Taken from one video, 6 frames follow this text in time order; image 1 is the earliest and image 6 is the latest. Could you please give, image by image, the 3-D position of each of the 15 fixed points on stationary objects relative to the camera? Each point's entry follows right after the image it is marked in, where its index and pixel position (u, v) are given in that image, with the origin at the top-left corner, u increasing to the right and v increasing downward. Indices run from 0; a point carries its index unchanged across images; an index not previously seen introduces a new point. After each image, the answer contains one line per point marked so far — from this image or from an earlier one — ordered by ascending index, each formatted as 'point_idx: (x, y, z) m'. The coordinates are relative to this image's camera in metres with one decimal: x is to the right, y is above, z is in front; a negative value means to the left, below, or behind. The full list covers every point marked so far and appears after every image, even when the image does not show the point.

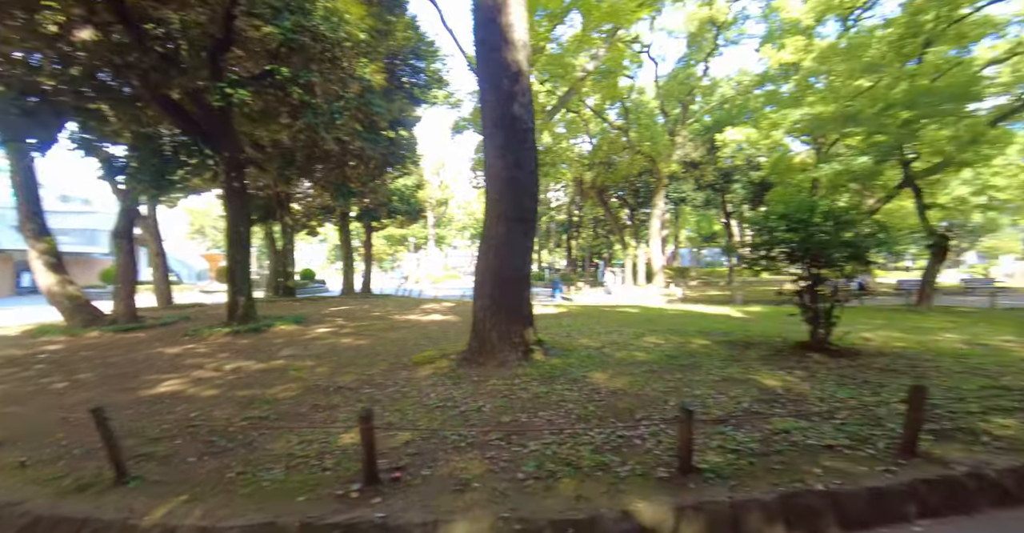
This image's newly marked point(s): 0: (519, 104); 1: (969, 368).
0: (+0.1, +2.1, +6.4) m
1: (+5.6, -1.3, +6.2) m
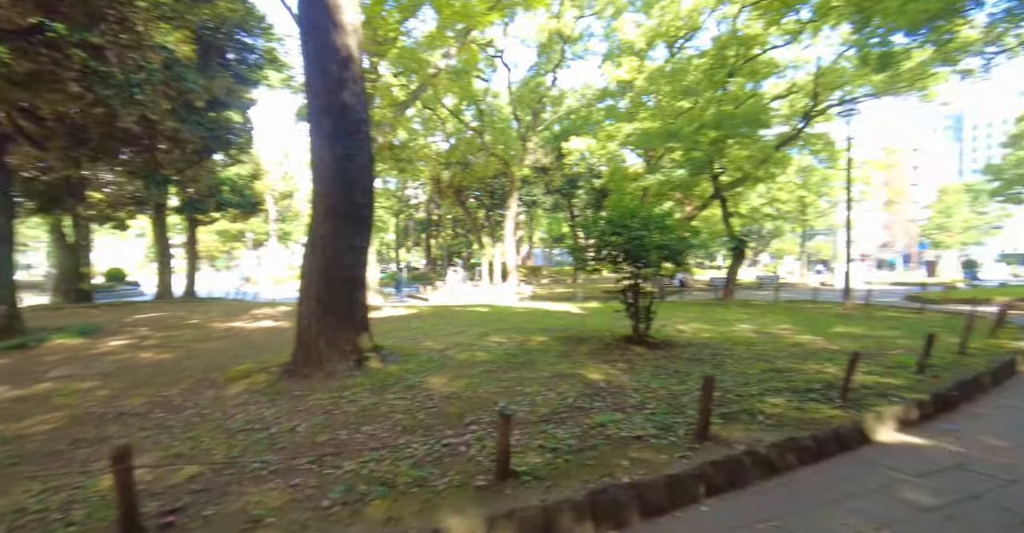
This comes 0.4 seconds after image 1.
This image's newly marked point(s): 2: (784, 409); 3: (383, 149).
0: (-1.9, +2.1, +5.9) m
1: (+3.5, -1.3, +7.2) m
2: (+2.5, -1.3, +4.7) m
3: (-4.7, +4.3, +18.4) m
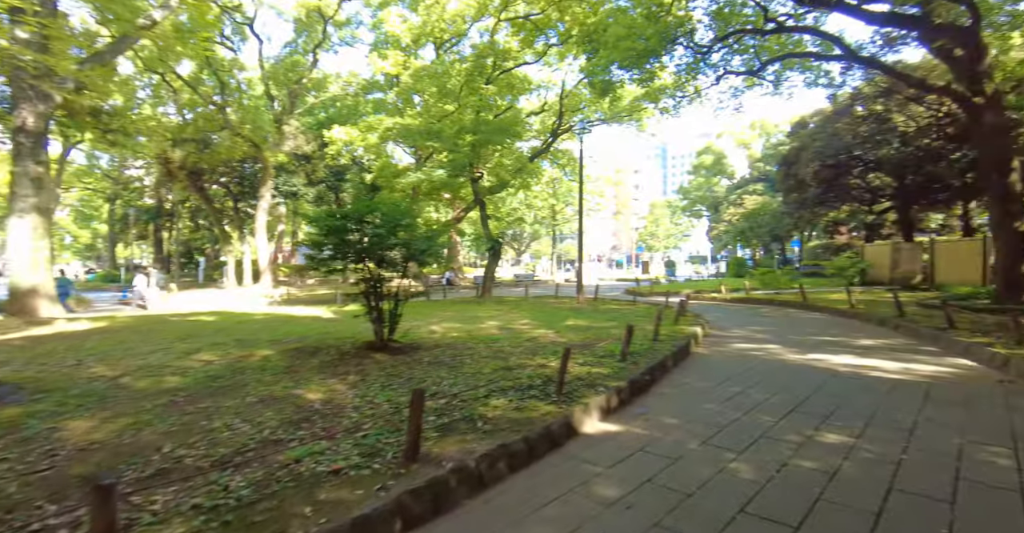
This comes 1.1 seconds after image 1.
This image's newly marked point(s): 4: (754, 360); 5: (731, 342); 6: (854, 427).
0: (-4.6, +2.1, +3.8) m
1: (-0.3, -1.3, +7.3) m
2: (-0.1, -1.3, +4.6) m
3: (-12.4, +4.3, +14.0) m
4: (+3.7, -1.4, +7.6) m
5: (+4.0, -1.4, +9.1) m
6: (+3.1, -1.4, +4.5) m
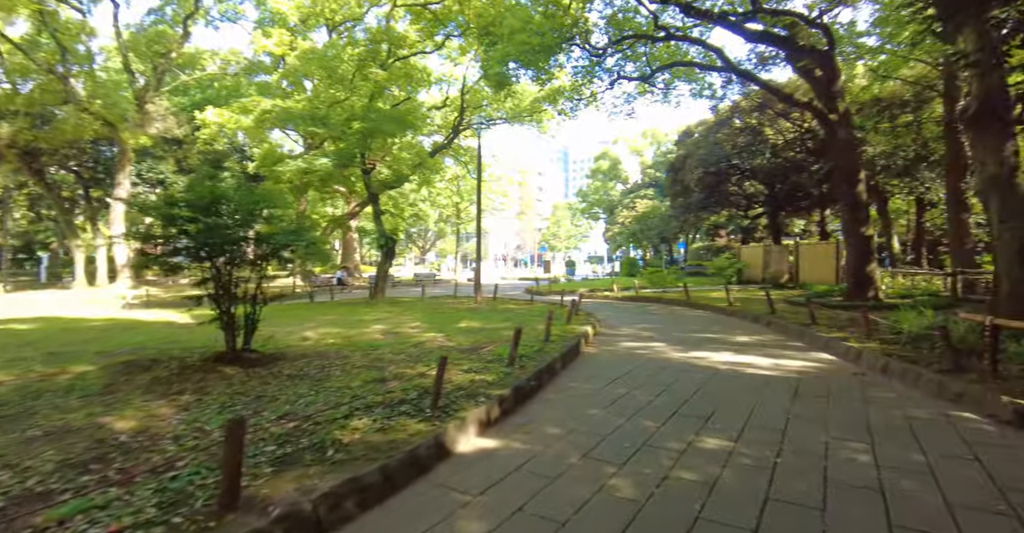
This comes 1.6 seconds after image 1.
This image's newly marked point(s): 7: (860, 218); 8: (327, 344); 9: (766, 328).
0: (-5.5, +2.1, +2.4) m
1: (-1.9, -1.2, +6.5) m
2: (-1.2, -1.3, +3.9) m
3: (-15.0, +4.4, +10.9) m
4: (+2.0, -1.4, +7.6) m
5: (+2.0, -1.4, +9.1) m
6: (+1.9, -1.4, +4.4) m
7: (+9.0, +1.2, +12.9) m
8: (-2.9, -1.2, +7.8) m
9: (+5.2, -1.3, +10.1) m
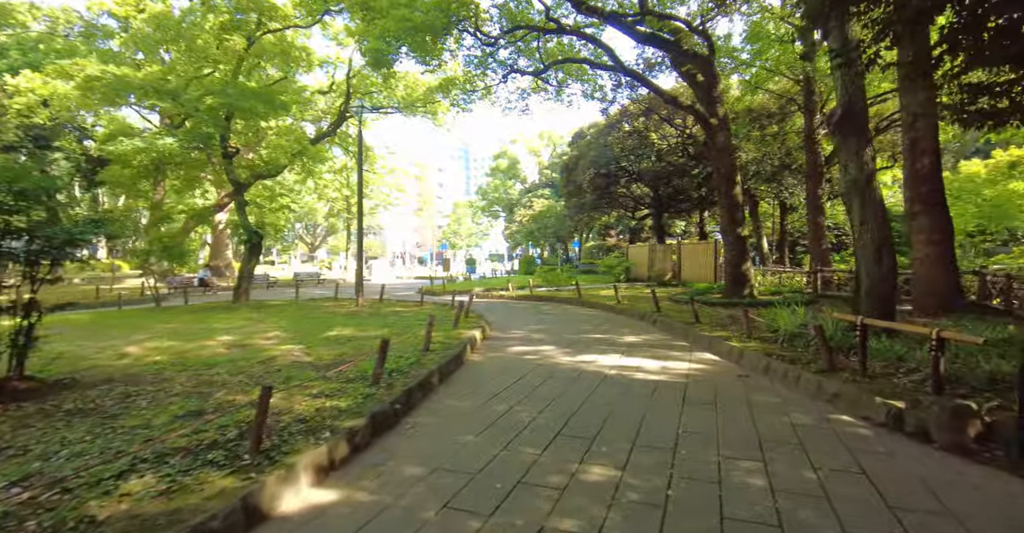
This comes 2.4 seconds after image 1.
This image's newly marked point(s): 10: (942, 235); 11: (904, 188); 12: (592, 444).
0: (-6.1, +2.1, +0.4) m
1: (-3.3, -1.2, +5.2) m
2: (-2.1, -1.3, +2.8) m
3: (-17.0, +4.4, +6.9) m
4: (+0.2, -1.4, +7.0) m
5: (0.0, -1.3, +8.5) m
6: (+0.8, -1.4, +3.9) m
7: (+6.1, +1.3, +13.5) m
8: (-4.6, -1.2, +6.3) m
9: (+2.9, -1.2, +10.1) m
10: (+8.5, +0.6, +9.8) m
11: (+8.0, +1.6, +10.2) m
12: (+0.7, -1.4, +4.1) m
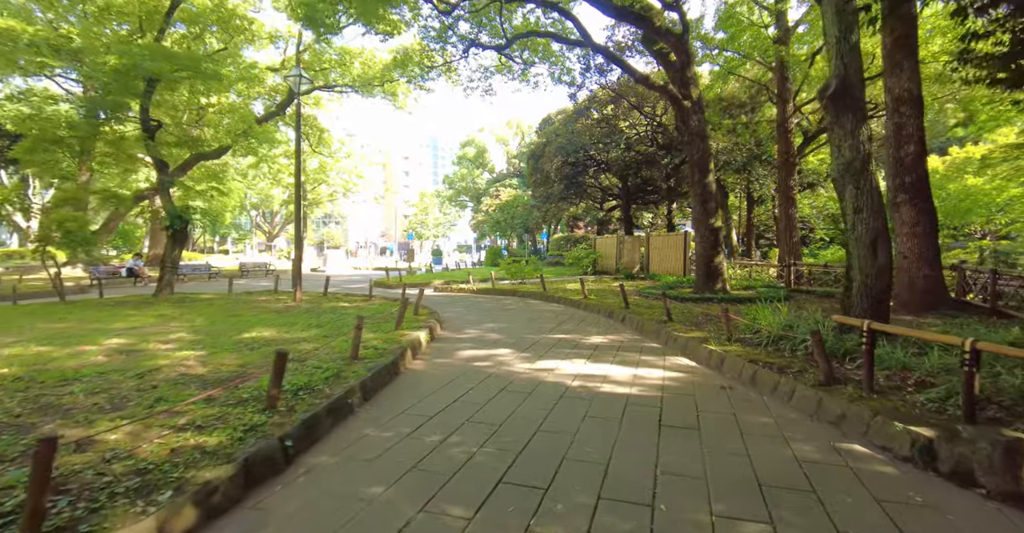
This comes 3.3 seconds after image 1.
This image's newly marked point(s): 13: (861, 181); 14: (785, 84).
0: (-6.3, +2.1, -1.1) m
1: (-3.9, -1.1, +3.9) m
2: (-2.5, -1.3, +1.6) m
3: (-17.6, +4.6, +4.7) m
4: (-0.4, -1.3, +6.0) m
5: (-0.8, -1.2, +7.4) m
6: (+0.4, -1.4, +2.8) m
7: (+5.0, +1.5, +12.7) m
8: (-5.1, -1.1, +4.9) m
9: (+2.0, -1.1, +9.2) m
10: (+7.6, +0.7, +9.2) m
11: (+7.2, +1.7, +9.6) m
12: (+0.2, -1.4, +3.0) m
13: (+4.4, +1.1, +6.3) m
14: (+9.3, +6.2, +17.0) m
